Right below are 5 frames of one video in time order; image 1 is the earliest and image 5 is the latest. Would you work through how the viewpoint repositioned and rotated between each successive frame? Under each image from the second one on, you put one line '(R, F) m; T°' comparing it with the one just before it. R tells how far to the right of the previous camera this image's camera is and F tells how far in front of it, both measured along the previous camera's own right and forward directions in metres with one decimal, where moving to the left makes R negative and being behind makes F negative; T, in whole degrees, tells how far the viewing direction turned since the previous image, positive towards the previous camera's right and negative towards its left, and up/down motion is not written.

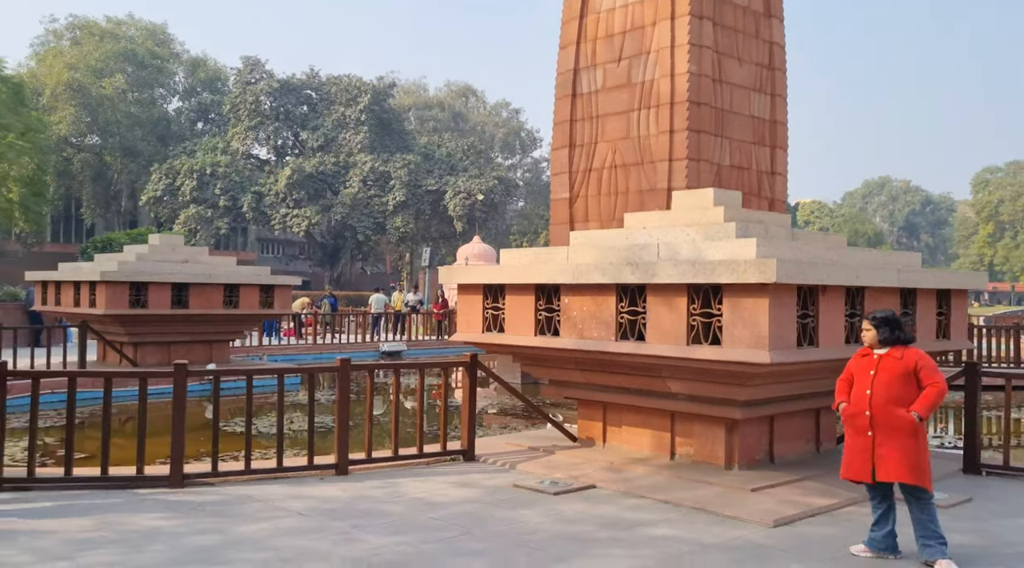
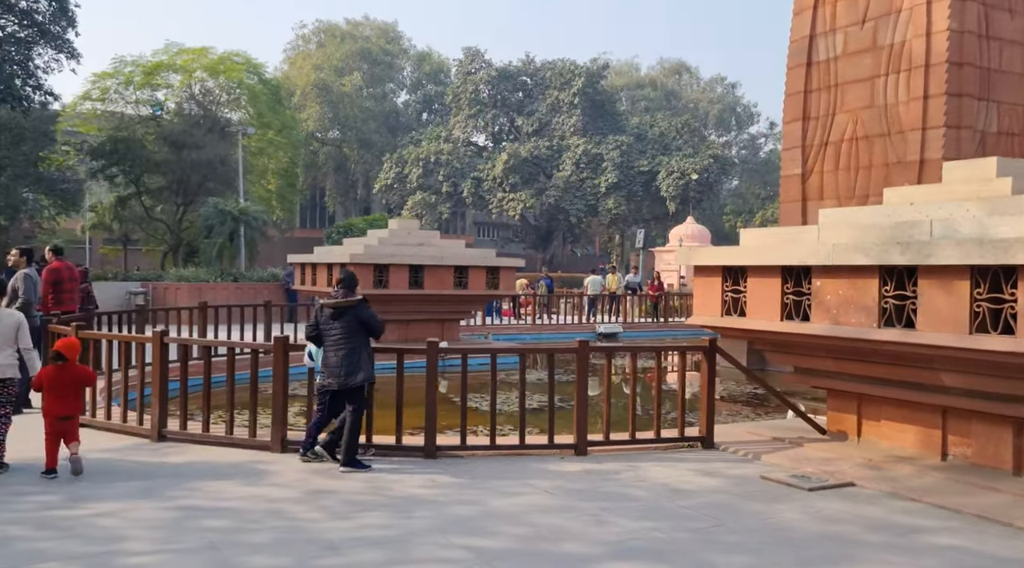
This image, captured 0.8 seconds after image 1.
(-0.2, +0.2) m; -12°
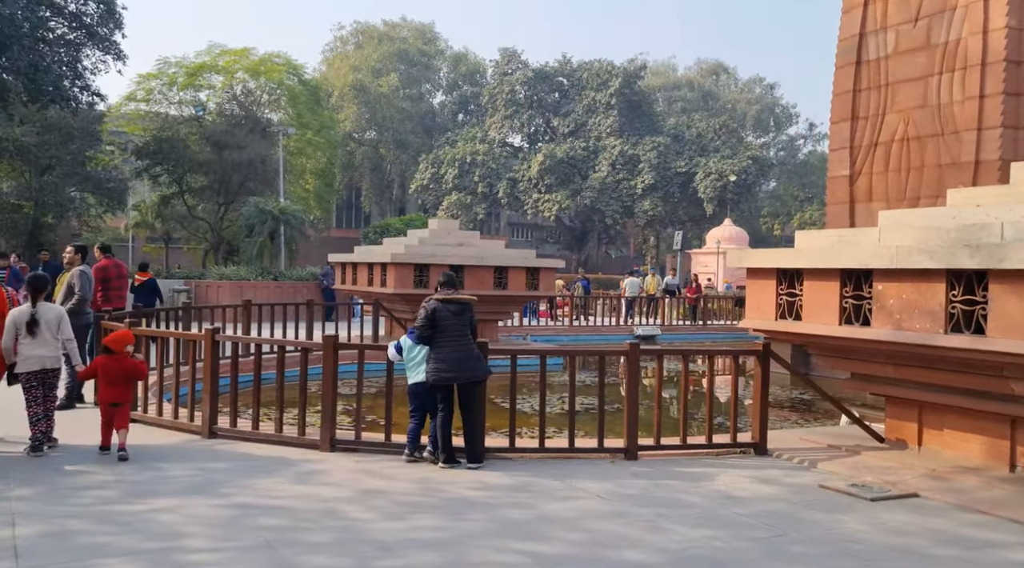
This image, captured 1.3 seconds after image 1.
(-0.1, +0.1) m; -2°
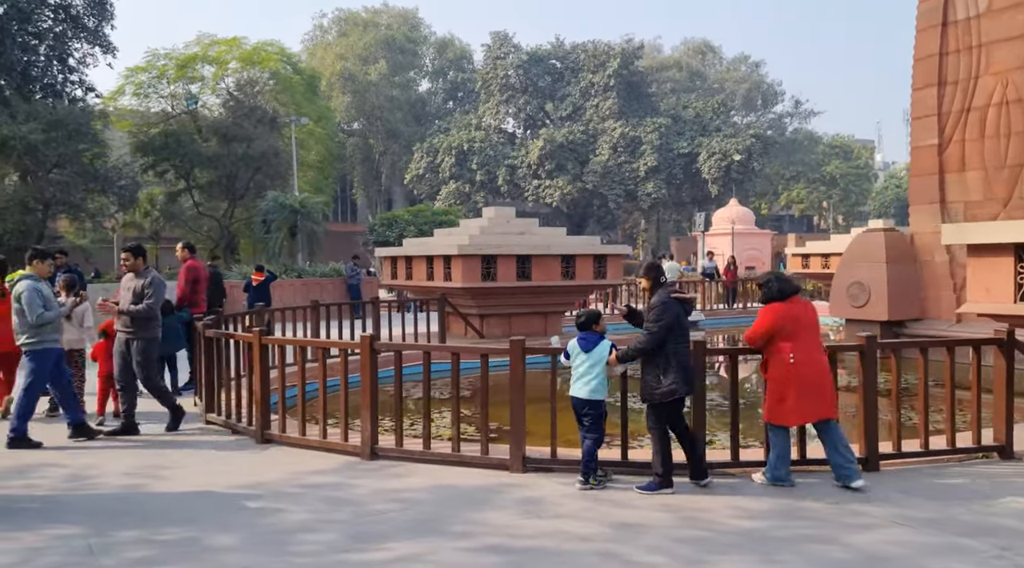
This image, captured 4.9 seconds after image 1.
(-1.6, +1.0) m; +1°
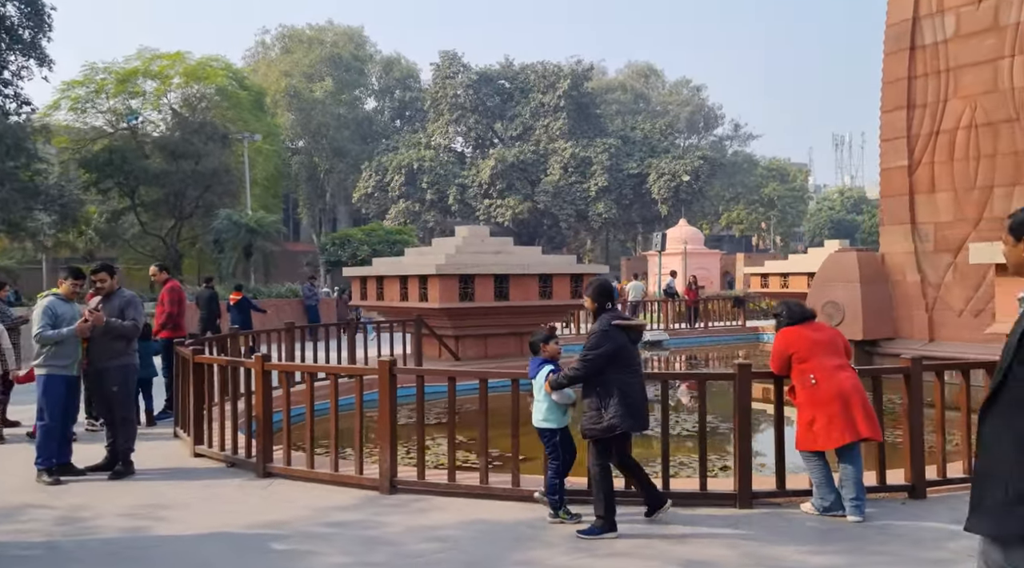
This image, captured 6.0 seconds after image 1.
(-0.6, +0.4) m; +3°
